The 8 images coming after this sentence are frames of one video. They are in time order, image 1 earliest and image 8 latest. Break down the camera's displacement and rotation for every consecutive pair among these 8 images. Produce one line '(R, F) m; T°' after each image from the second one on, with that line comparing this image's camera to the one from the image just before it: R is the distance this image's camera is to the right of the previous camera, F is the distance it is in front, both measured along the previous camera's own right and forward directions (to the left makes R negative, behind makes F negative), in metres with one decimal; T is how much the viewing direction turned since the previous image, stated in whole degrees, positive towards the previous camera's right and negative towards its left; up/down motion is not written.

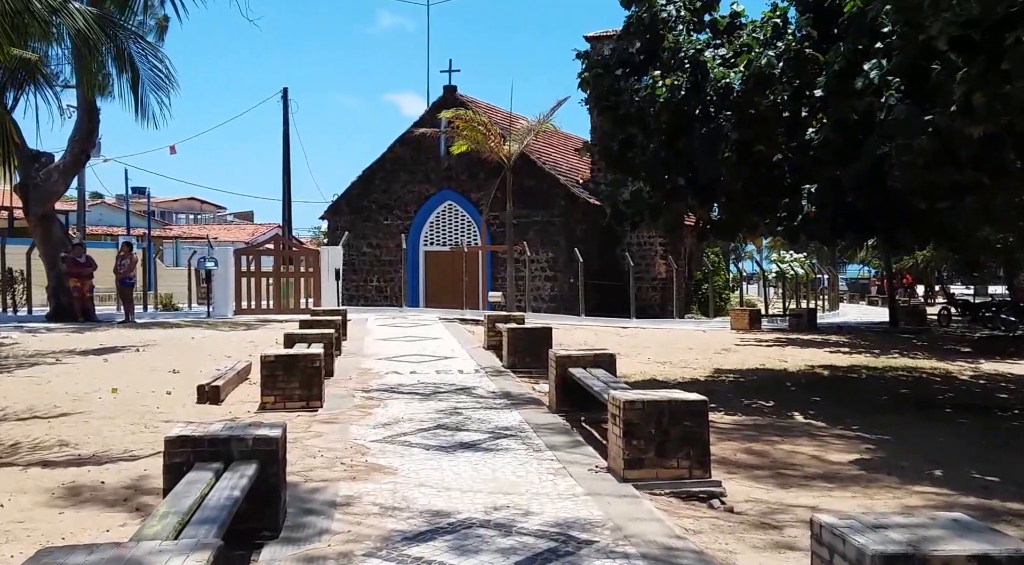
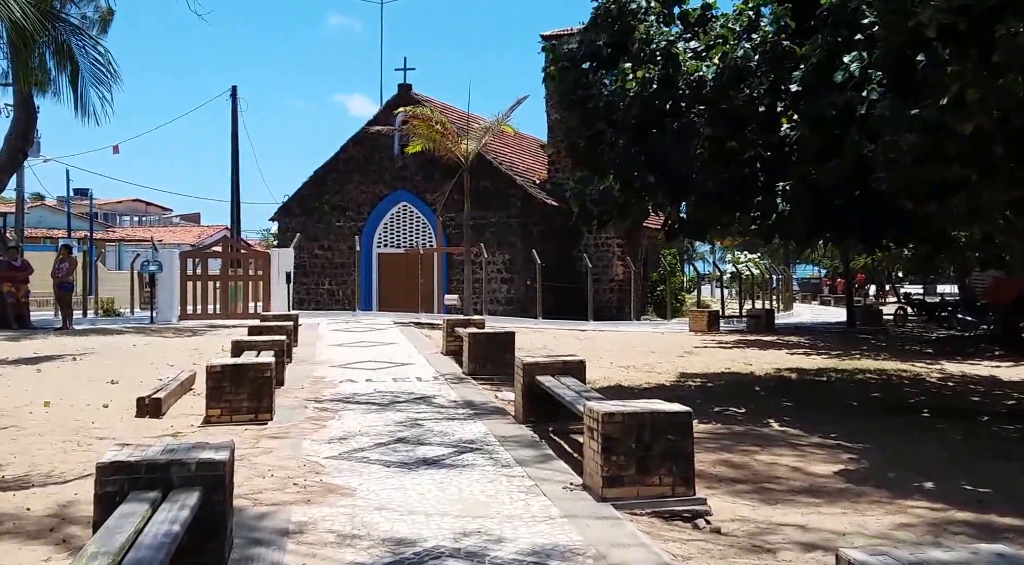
(-0.1, +0.6) m; +3°
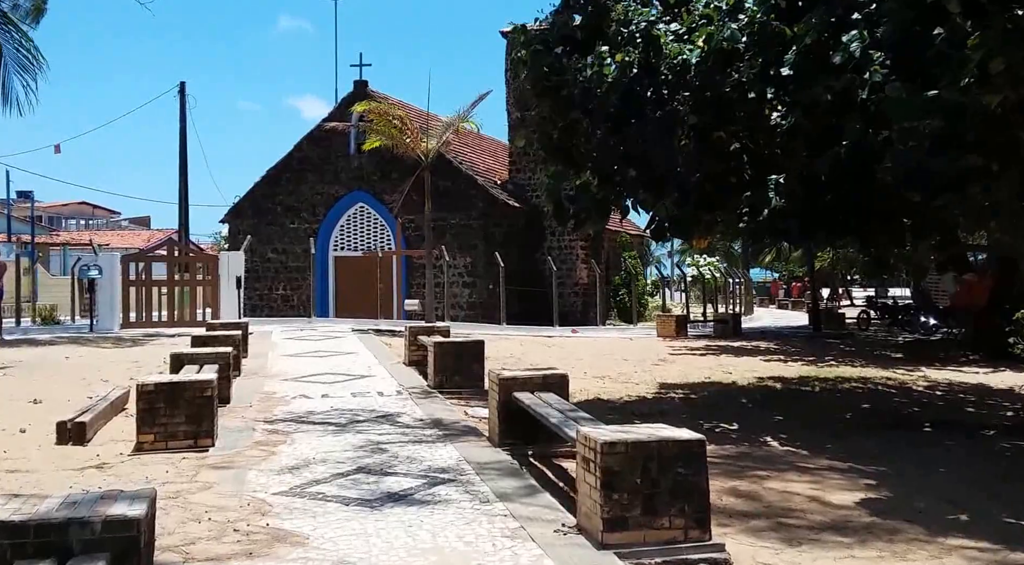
(-0.1, +1.1) m; +2°
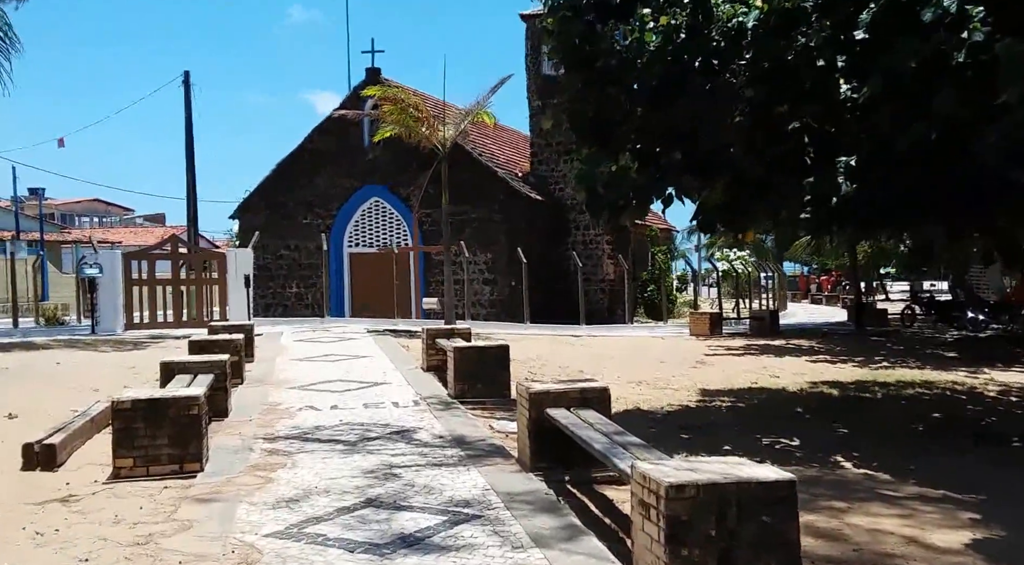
(-0.1, +1.2) m; -1°
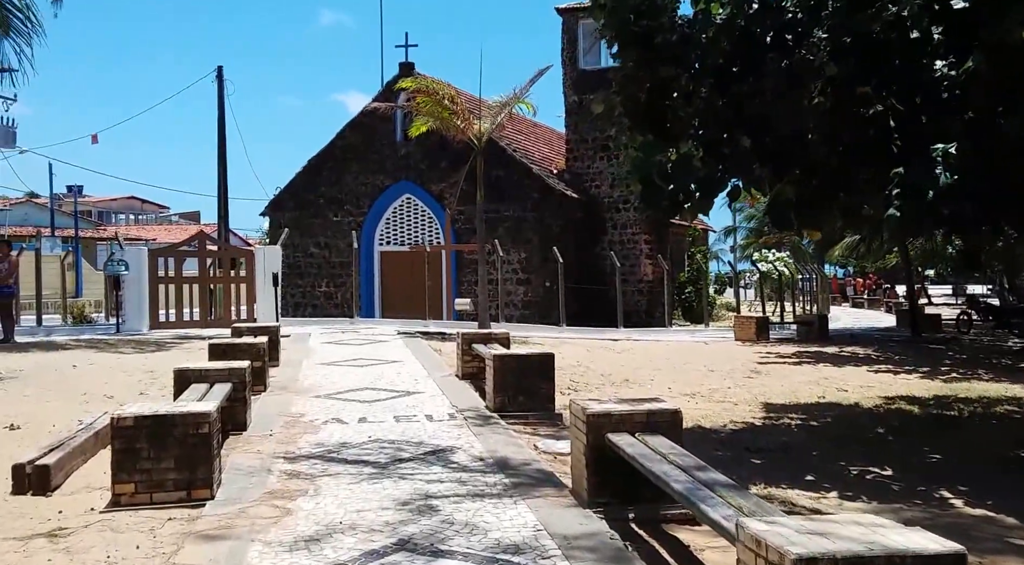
(-0.2, +1.0) m; -2°
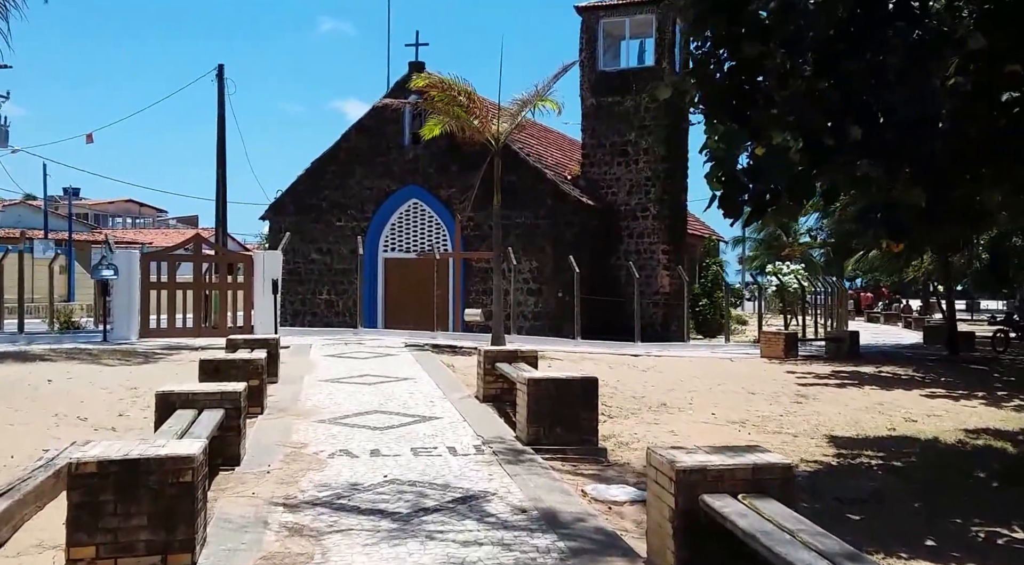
(-0.3, +1.4) m; 0°
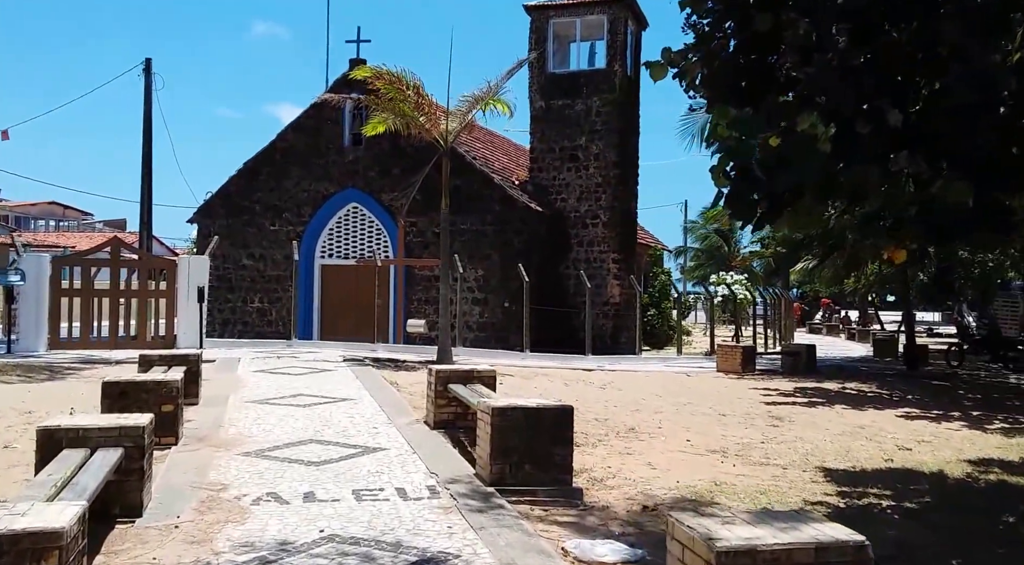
(-0.2, +1.3) m; +3°
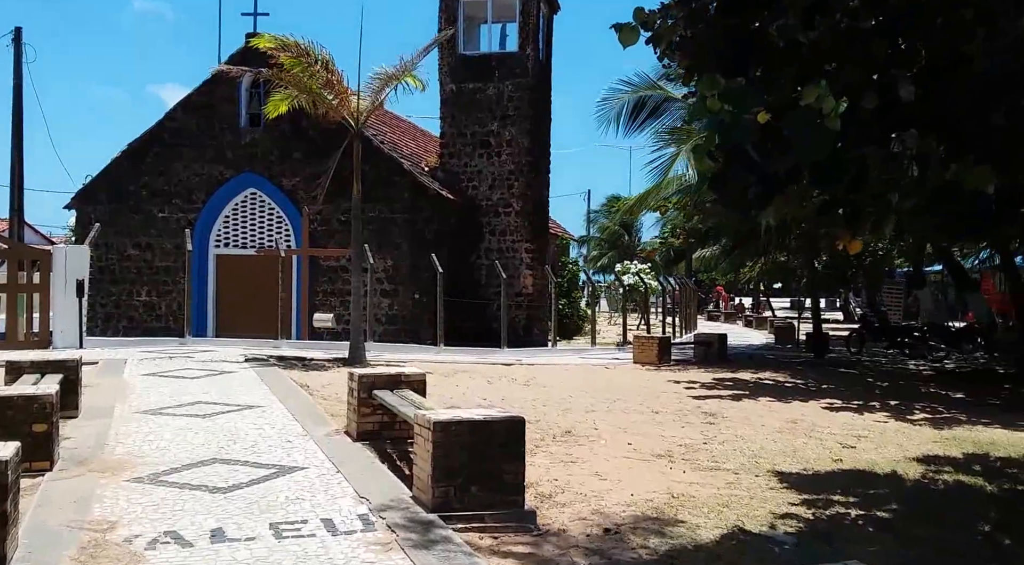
(-0.3, +1.0) m; +6°
